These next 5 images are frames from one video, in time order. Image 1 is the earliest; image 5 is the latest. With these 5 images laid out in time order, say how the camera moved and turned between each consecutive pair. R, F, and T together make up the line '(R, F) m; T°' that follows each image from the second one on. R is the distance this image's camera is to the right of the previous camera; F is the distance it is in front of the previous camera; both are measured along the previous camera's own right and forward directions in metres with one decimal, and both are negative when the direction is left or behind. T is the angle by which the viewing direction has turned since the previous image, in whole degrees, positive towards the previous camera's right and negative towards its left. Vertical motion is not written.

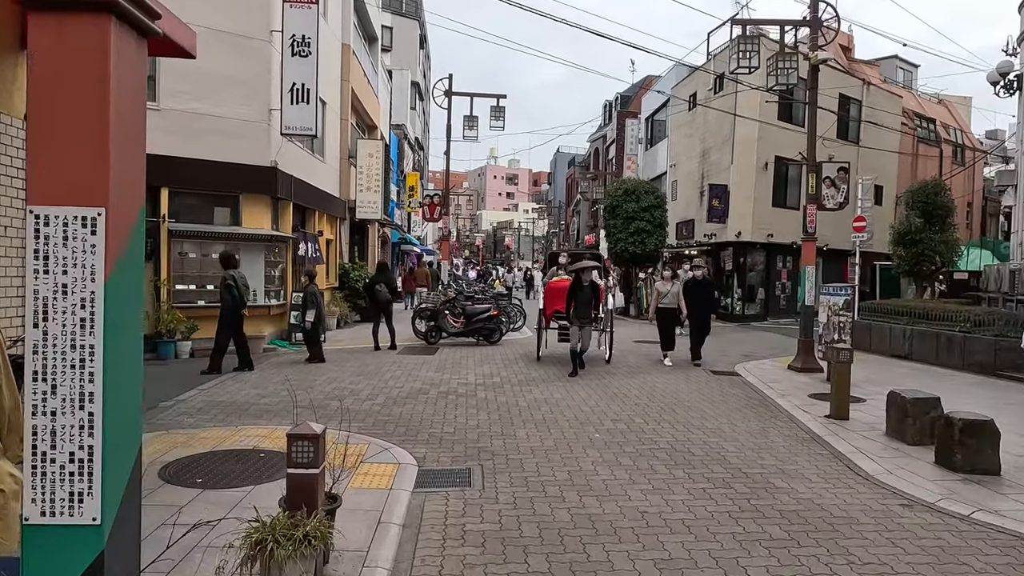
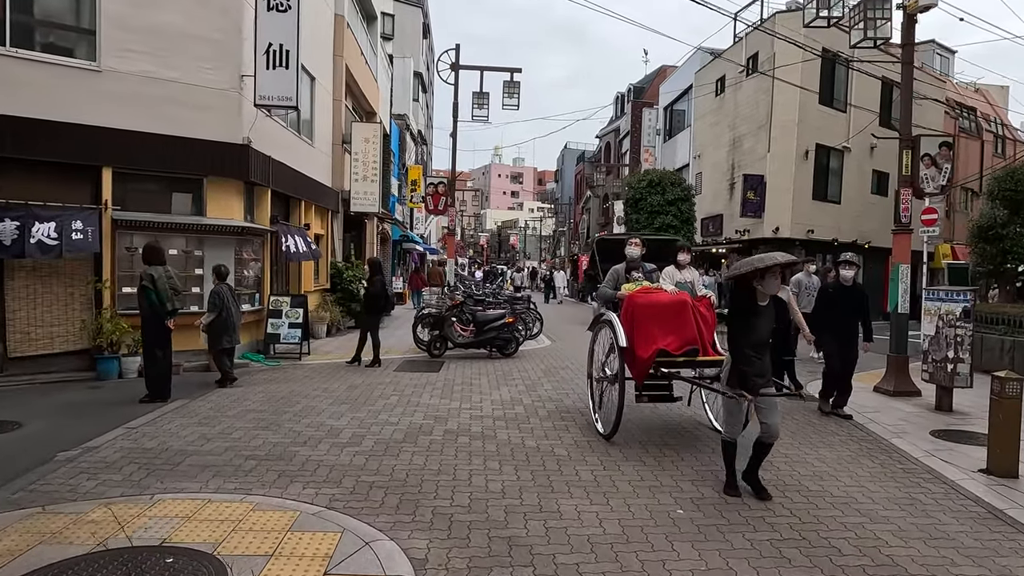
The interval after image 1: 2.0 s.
(-0.3, +2.2) m; 0°
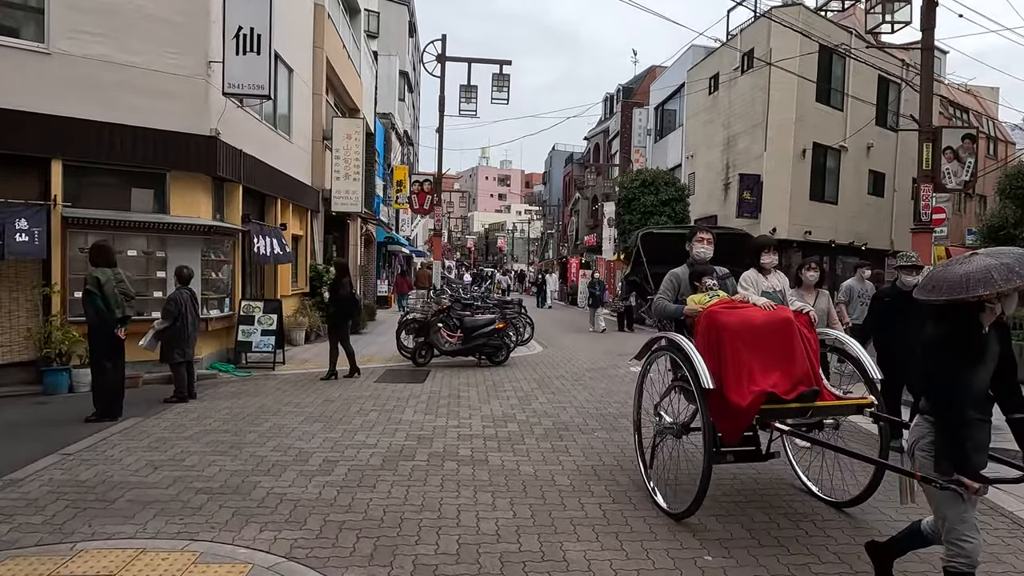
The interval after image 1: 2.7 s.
(-0.1, +0.8) m; +1°
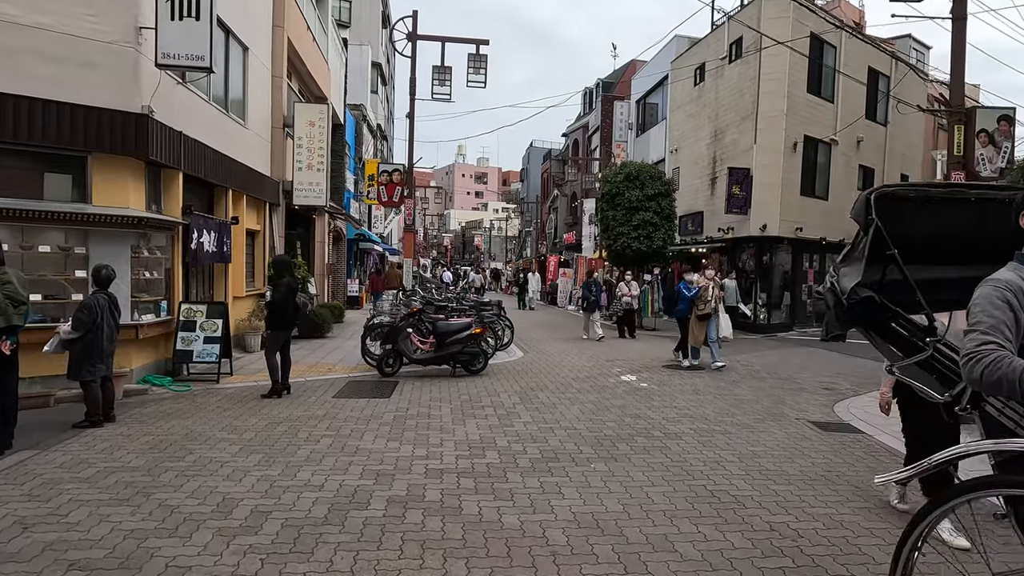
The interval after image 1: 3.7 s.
(0.0, +1.2) m; +2°
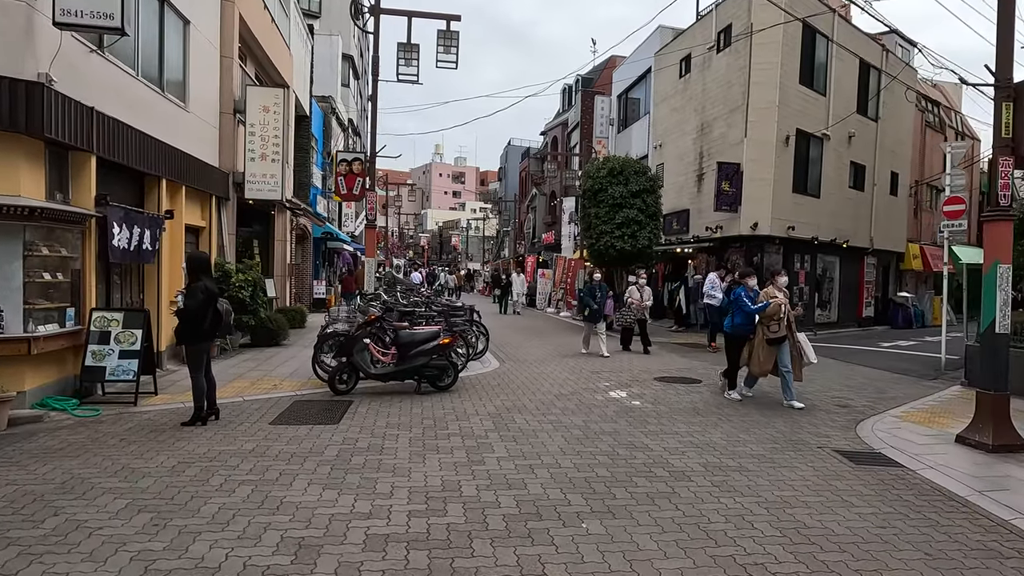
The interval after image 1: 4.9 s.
(+0.1, +1.3) m; +2°
